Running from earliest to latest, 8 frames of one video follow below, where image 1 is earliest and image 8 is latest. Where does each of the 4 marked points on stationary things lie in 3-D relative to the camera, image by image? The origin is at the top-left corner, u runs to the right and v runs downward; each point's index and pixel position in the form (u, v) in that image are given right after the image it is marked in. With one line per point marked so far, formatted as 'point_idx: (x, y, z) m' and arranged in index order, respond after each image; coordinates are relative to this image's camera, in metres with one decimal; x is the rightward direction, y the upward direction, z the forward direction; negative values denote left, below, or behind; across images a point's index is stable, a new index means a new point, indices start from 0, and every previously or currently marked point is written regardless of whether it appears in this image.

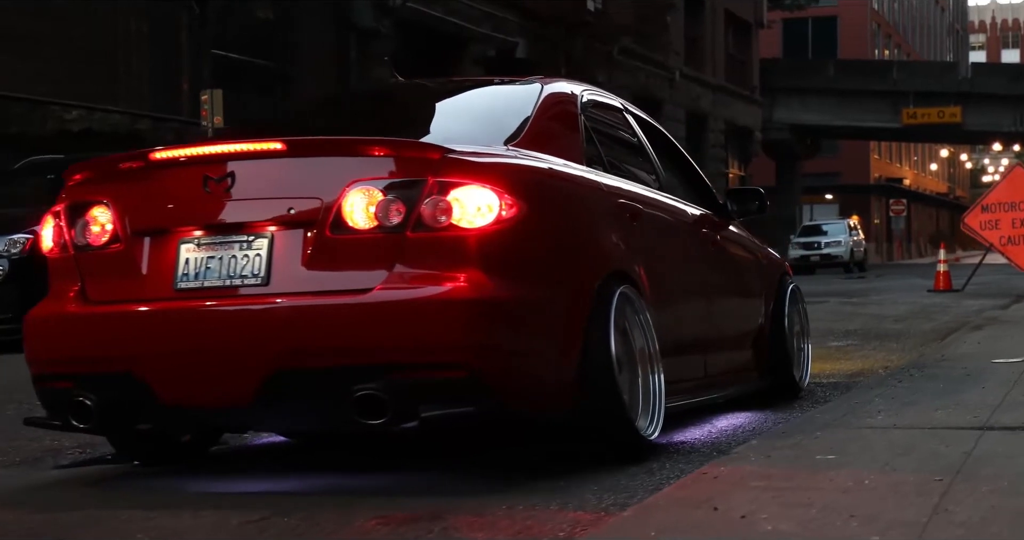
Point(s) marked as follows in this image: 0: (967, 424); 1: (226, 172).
0: (+1.5, -0.5, +4.4) m
1: (-0.9, +0.3, +4.4) m
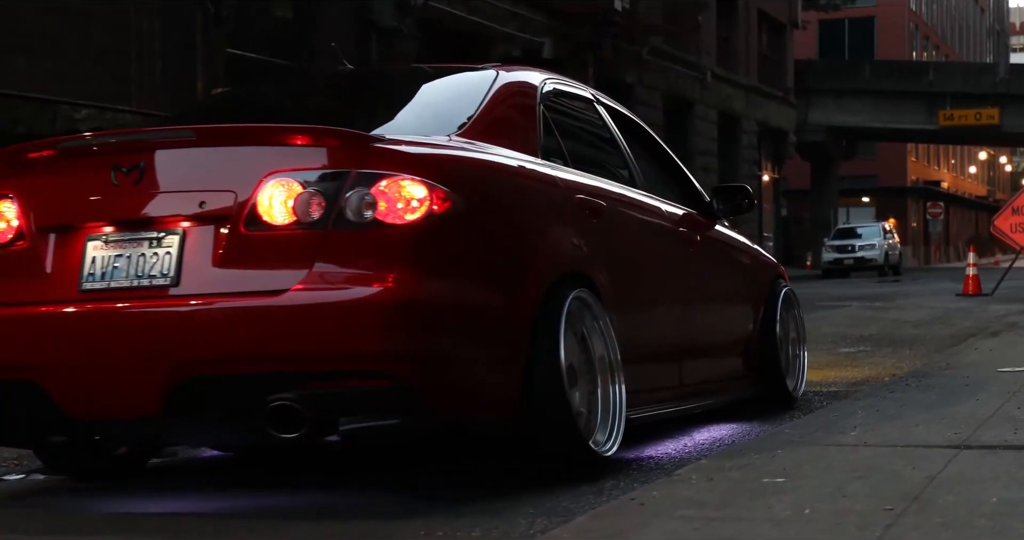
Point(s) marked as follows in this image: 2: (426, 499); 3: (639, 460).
0: (+1.3, -0.5, +4.0) m
1: (-1.1, +0.3, +4.1) m
2: (-0.3, -0.7, +4.1) m
3: (+0.5, -0.7, +4.9) m
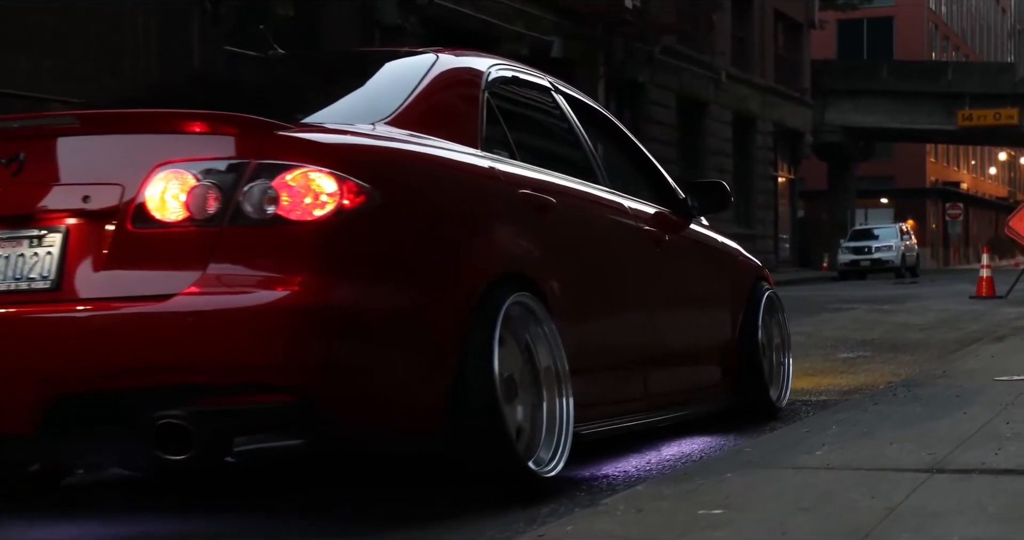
0: (+1.1, -0.5, +3.6) m
1: (-1.3, +0.3, +3.7) m
2: (-0.5, -0.7, +3.6) m
3: (+0.3, -0.7, +4.5) m
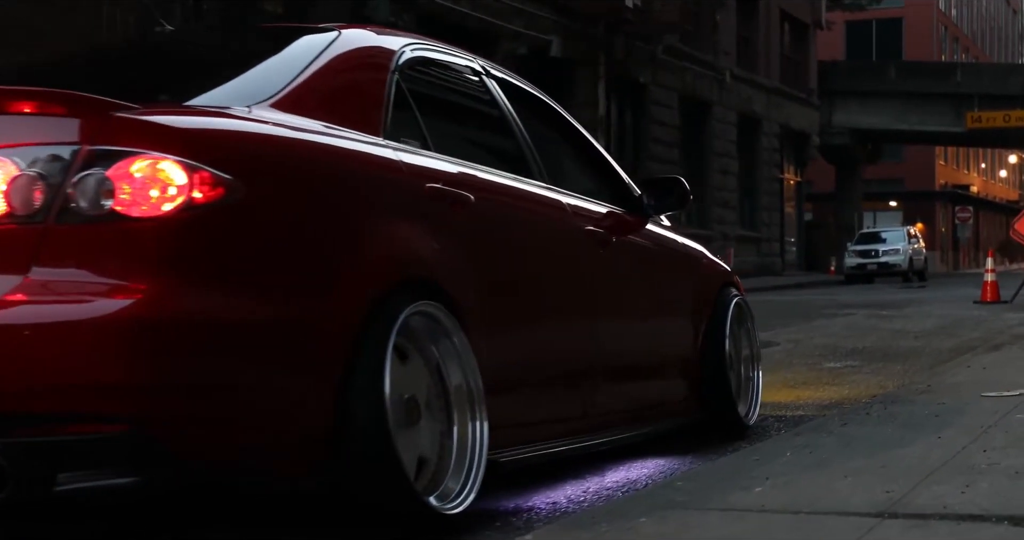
0: (+0.8, -0.5, +3.0) m
1: (-1.6, +0.3, +3.1) m
2: (-0.7, -0.7, +3.1) m
3: (0.0, -0.7, +4.0) m
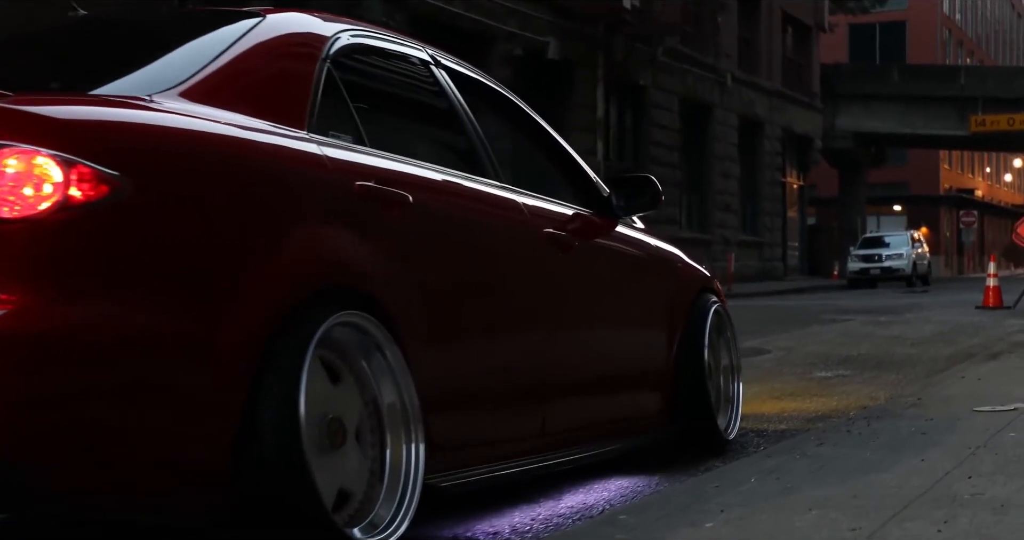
0: (+0.6, -0.5, +2.7) m
1: (-1.8, +0.3, +2.8) m
2: (-0.9, -0.7, +2.8) m
3: (-0.2, -0.7, +3.7) m
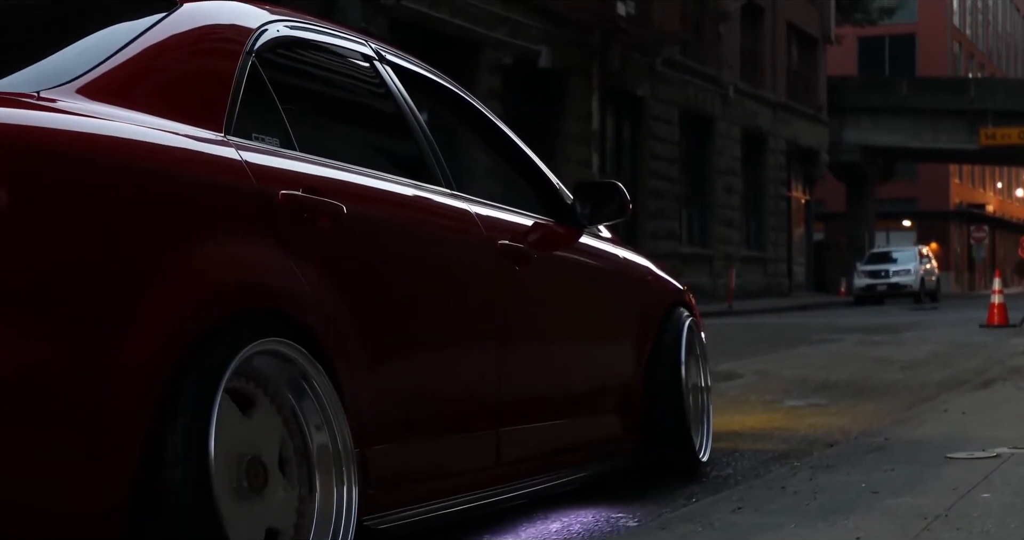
0: (+0.4, -0.6, +2.2) m
1: (-2.0, +0.3, +2.4) m
2: (-1.1, -0.8, +2.3) m
3: (-0.3, -0.8, +3.2) m
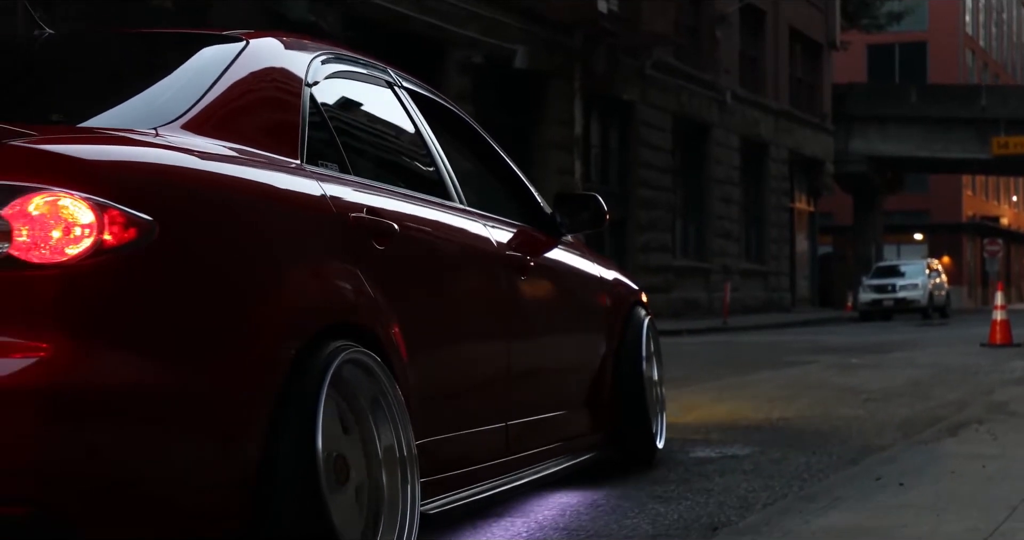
0: (+0.1, -0.6, +1.5) m
1: (-2.3, +0.3, +1.7) m
2: (-1.4, -0.8, +1.6) m
3: (-0.7, -0.8, +2.5) m
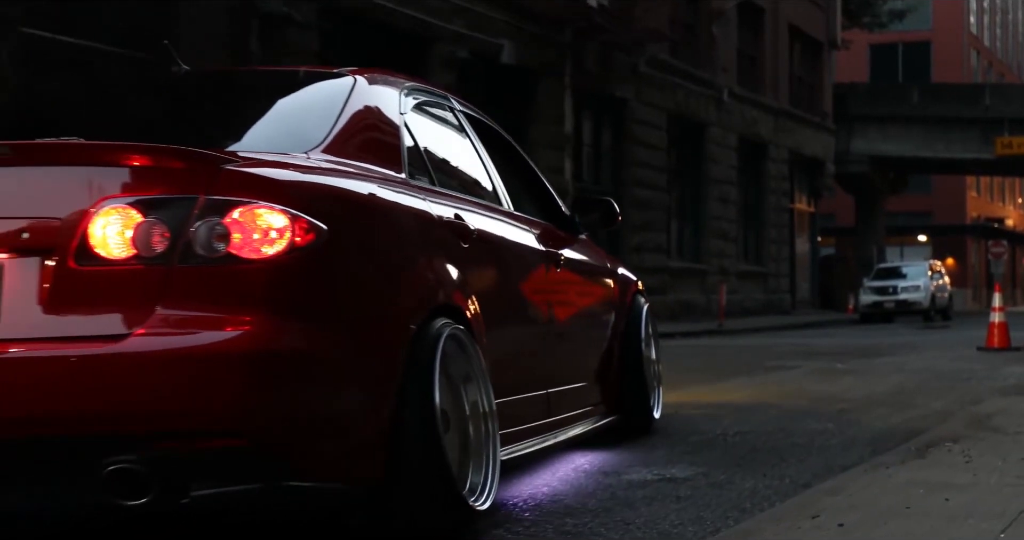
0: (0.0, -0.6, +1.2) m
1: (-2.4, +0.3, +1.4) m
2: (-1.6, -0.8, +1.3) m
3: (-0.8, -0.8, +2.2) m
